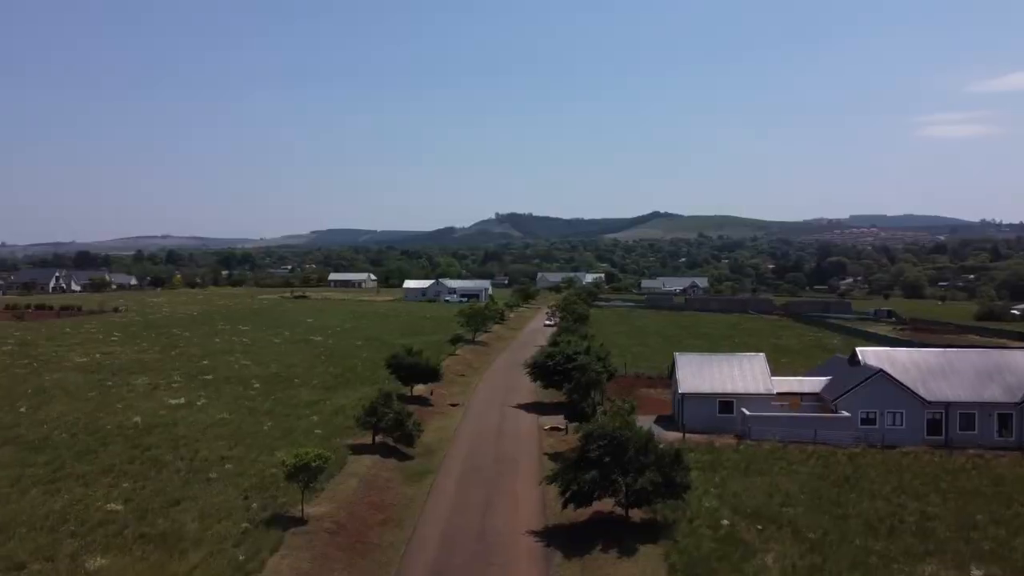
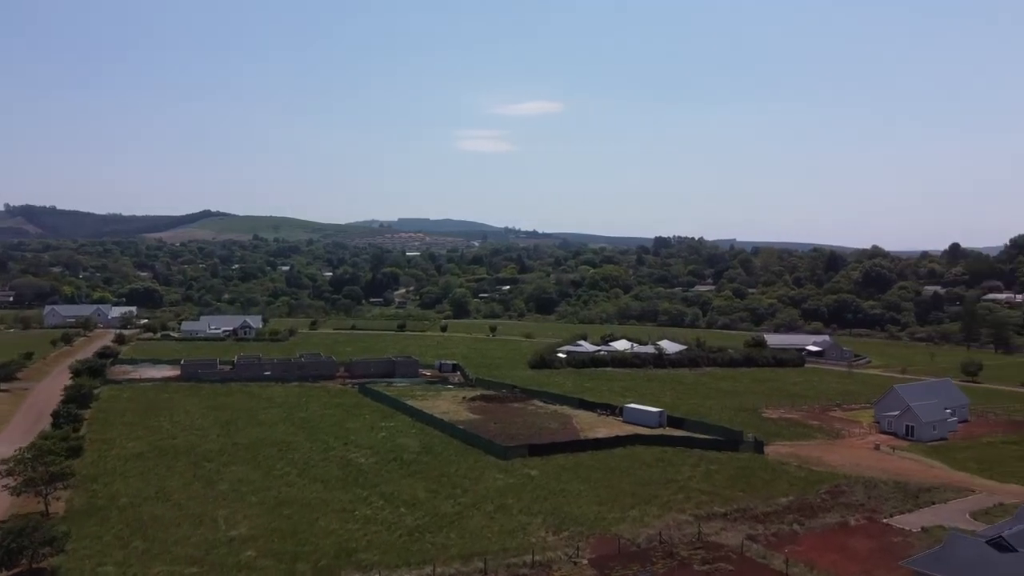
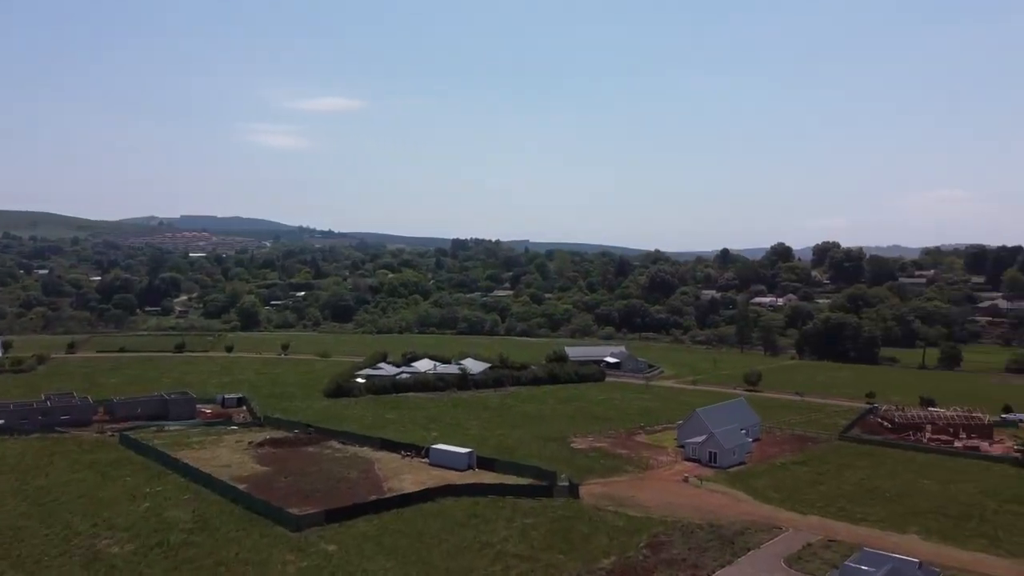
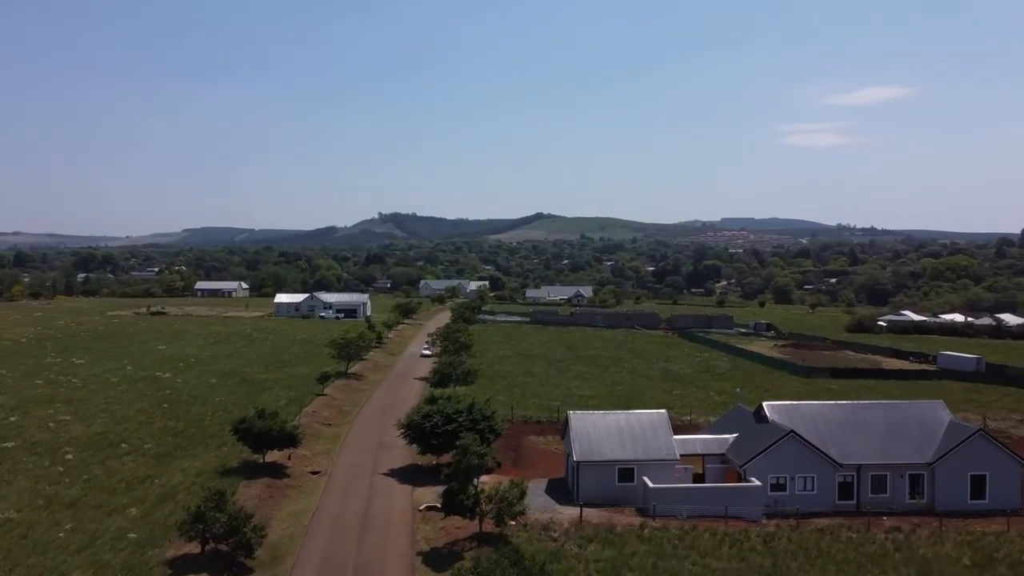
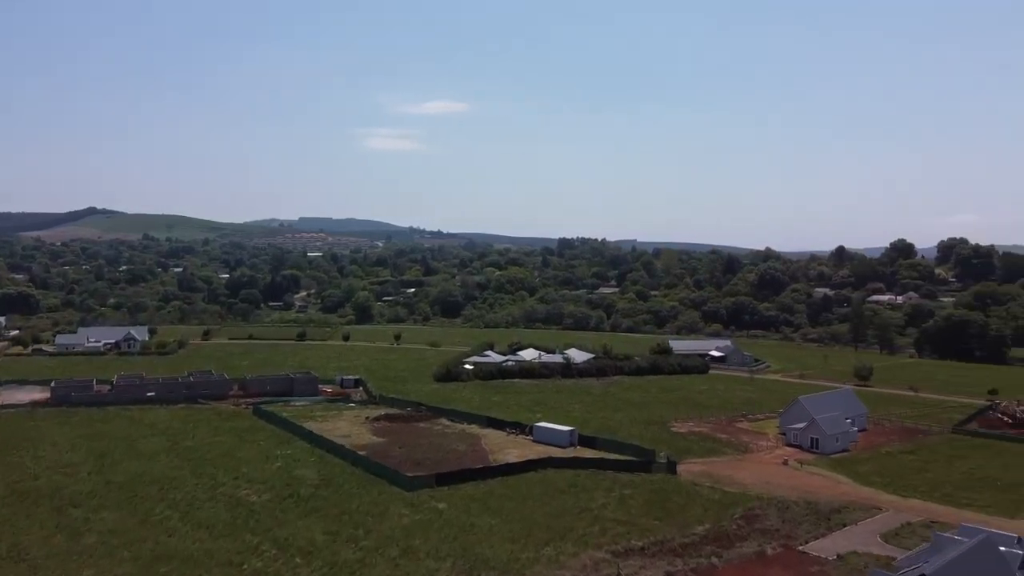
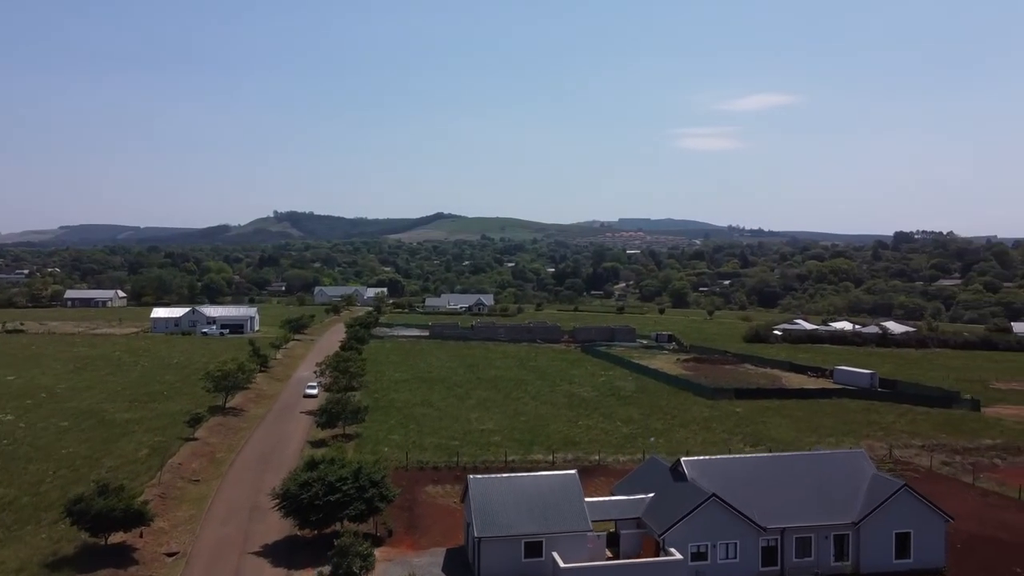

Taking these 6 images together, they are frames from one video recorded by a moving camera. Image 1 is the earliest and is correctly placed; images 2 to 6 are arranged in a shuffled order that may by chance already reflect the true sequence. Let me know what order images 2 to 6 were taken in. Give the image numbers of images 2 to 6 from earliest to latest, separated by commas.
4, 6, 2, 5, 3
